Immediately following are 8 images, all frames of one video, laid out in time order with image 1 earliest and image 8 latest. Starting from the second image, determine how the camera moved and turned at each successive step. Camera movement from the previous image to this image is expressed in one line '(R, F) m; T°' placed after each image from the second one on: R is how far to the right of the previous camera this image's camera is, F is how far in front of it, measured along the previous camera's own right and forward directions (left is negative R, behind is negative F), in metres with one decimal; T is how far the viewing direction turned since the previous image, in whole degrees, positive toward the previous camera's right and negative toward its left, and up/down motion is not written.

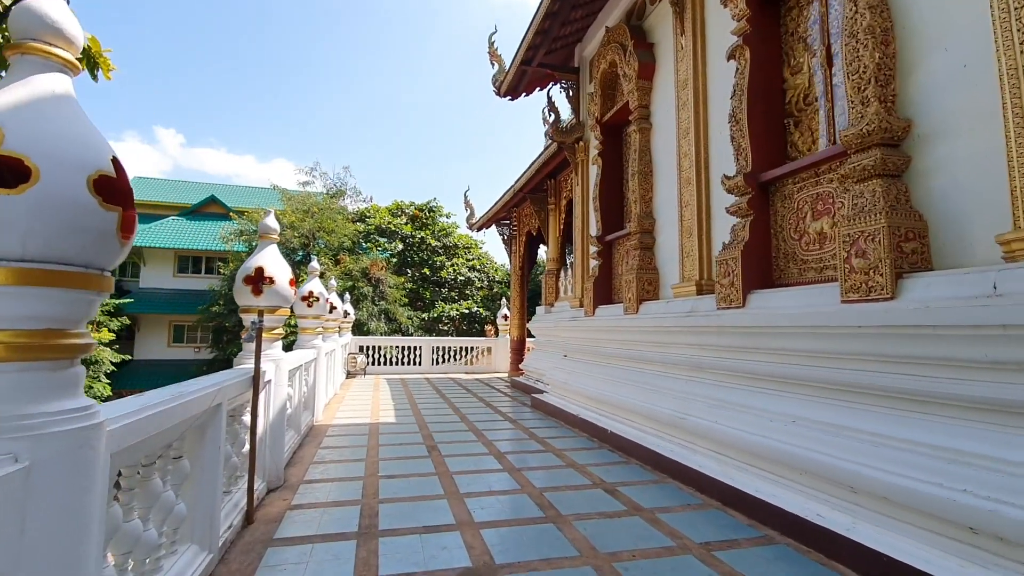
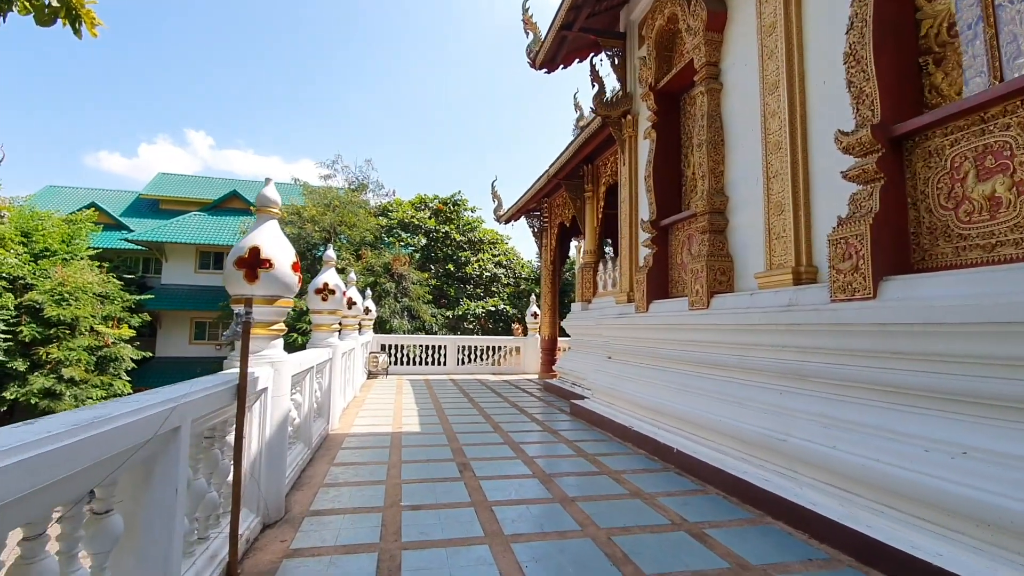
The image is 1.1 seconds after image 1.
(-0.2, +0.7) m; -2°
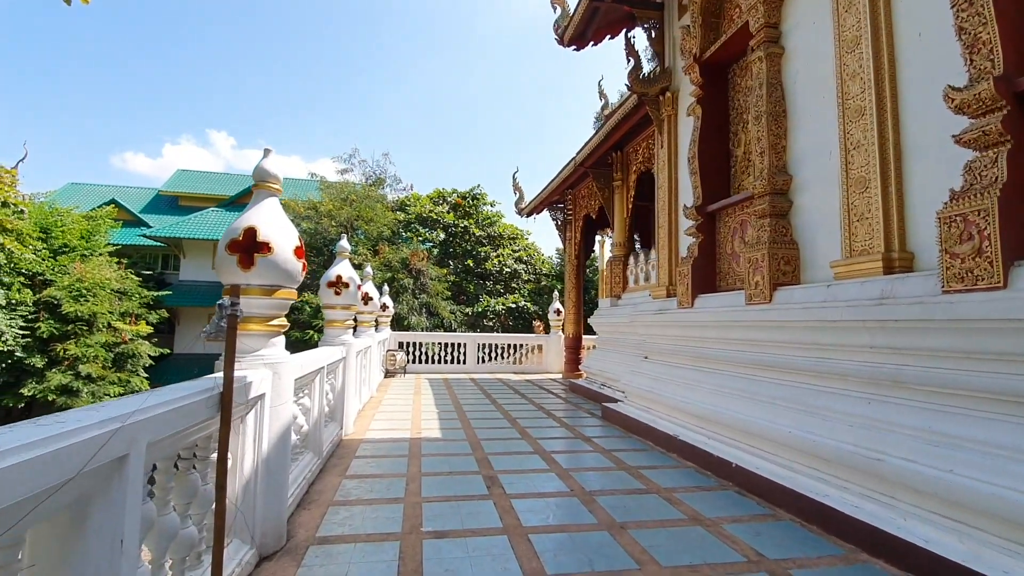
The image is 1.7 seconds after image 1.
(-0.1, +0.4) m; -2°
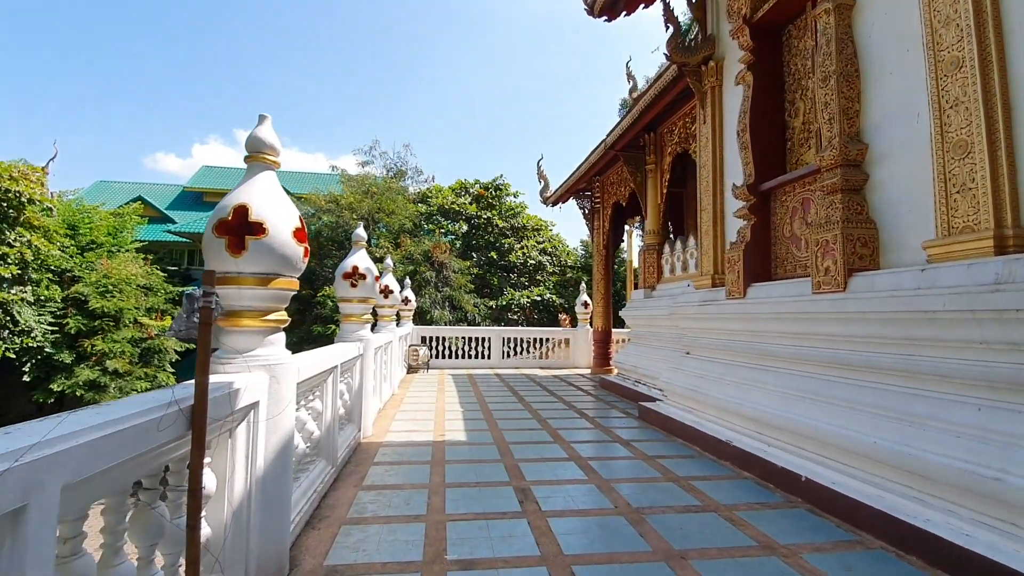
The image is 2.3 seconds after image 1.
(-0.1, +0.3) m; -2°
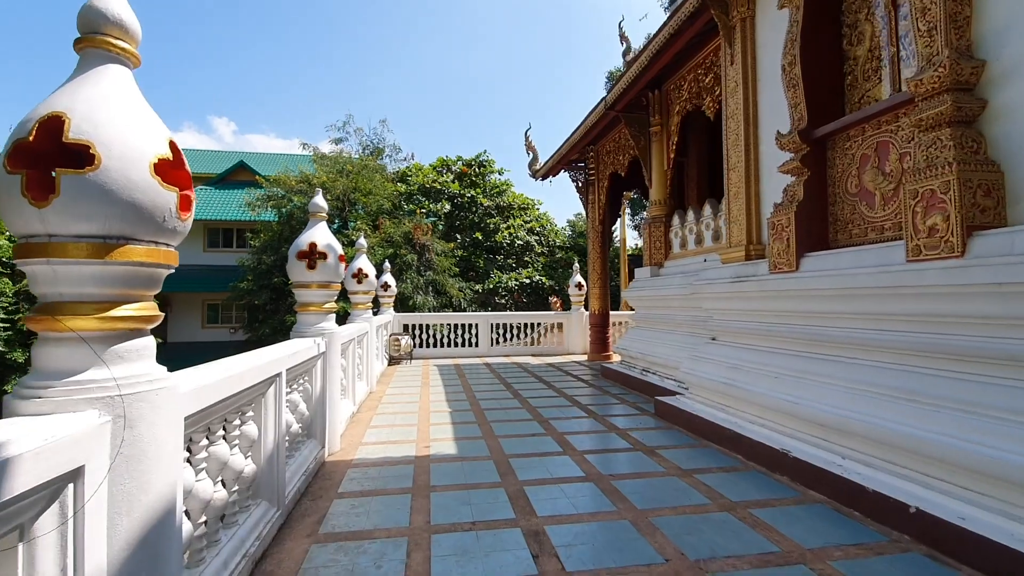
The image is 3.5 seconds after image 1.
(-0.1, +0.7) m; +2°
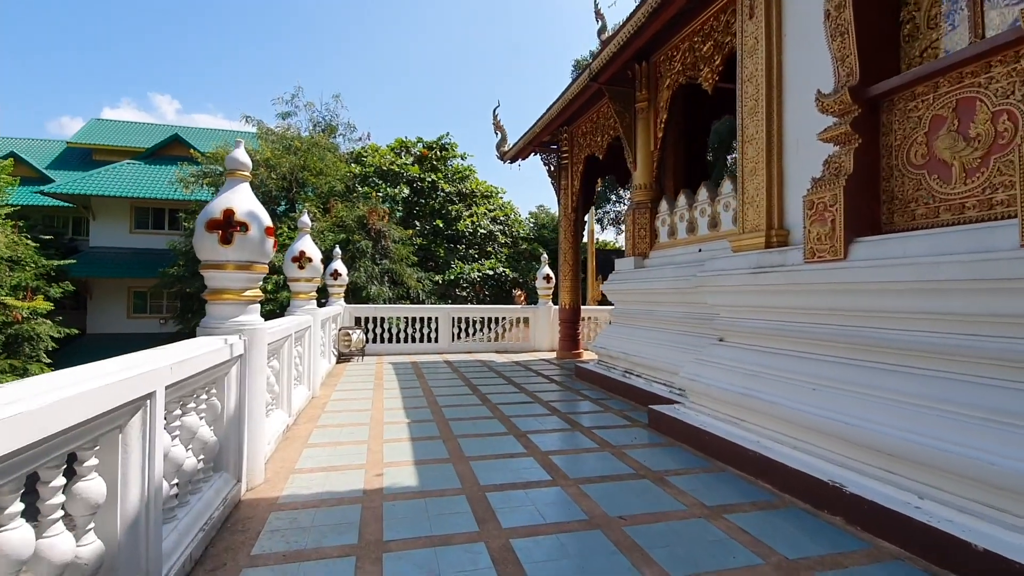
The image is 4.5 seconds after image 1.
(-0.1, +0.7) m; +5°
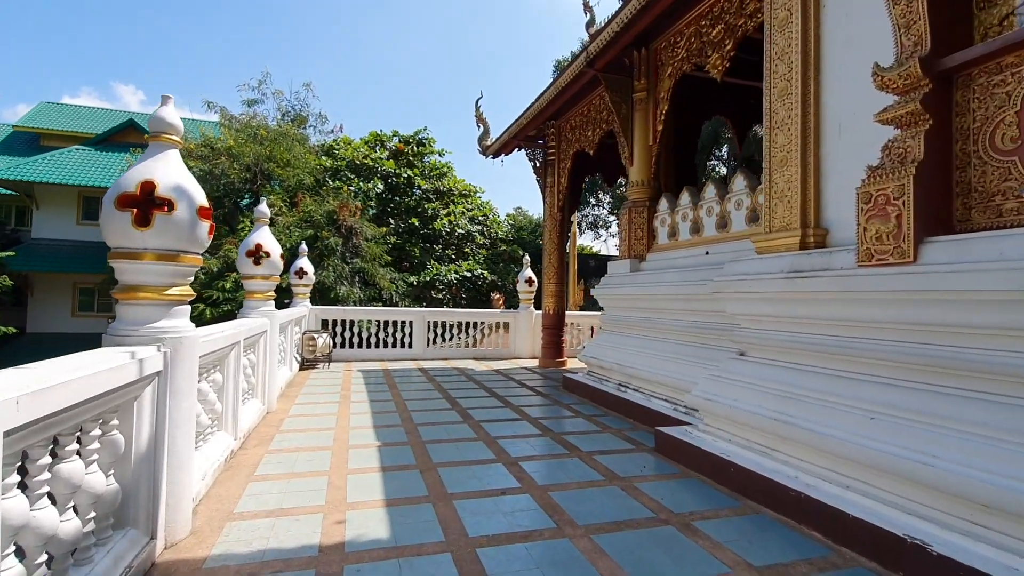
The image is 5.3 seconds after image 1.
(-0.1, +0.5) m; +3°
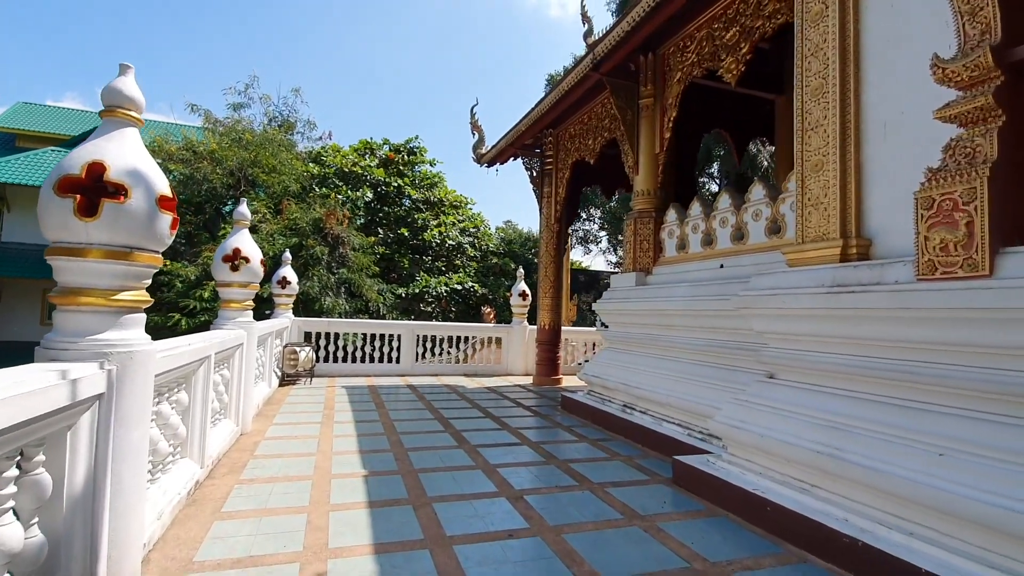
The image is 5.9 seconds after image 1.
(-0.1, +0.3) m; +1°
